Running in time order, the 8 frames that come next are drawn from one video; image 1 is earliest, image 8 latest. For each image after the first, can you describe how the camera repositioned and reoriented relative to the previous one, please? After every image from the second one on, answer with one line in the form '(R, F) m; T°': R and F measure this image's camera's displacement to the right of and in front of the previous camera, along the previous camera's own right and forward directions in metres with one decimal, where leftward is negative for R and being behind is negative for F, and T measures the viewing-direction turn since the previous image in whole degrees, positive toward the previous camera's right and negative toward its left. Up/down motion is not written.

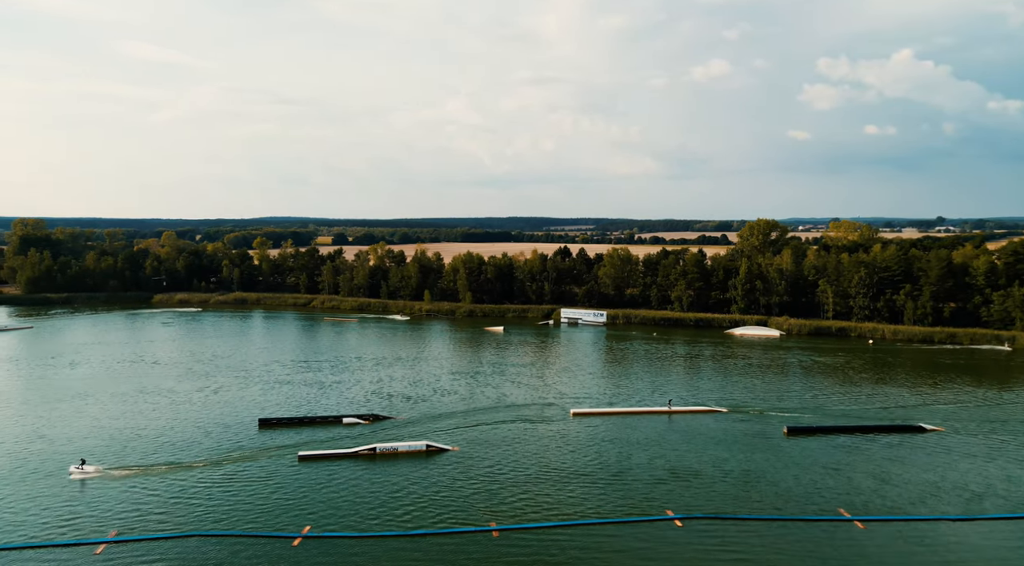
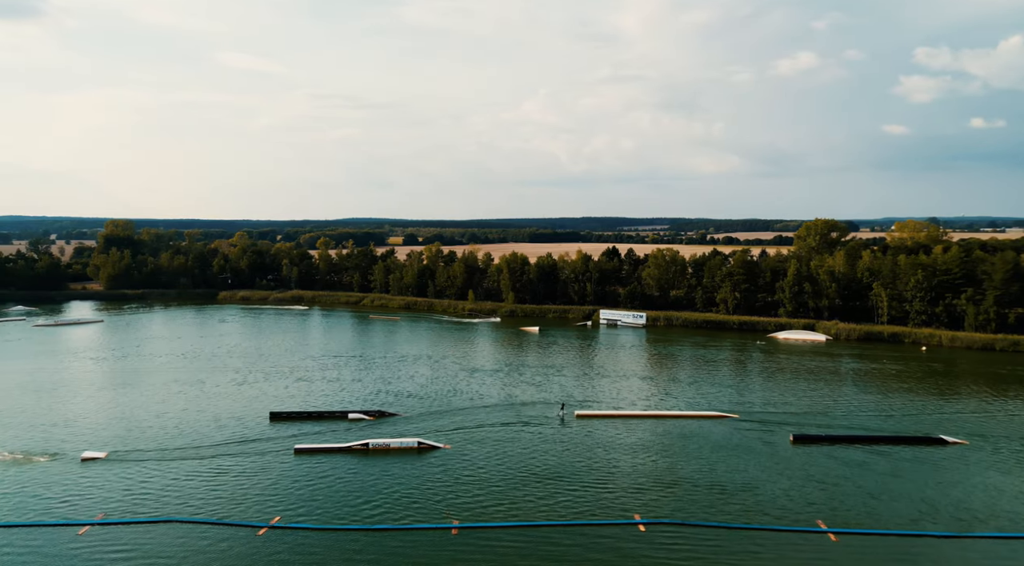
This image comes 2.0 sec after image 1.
(+3.3, 0.0) m; -6°
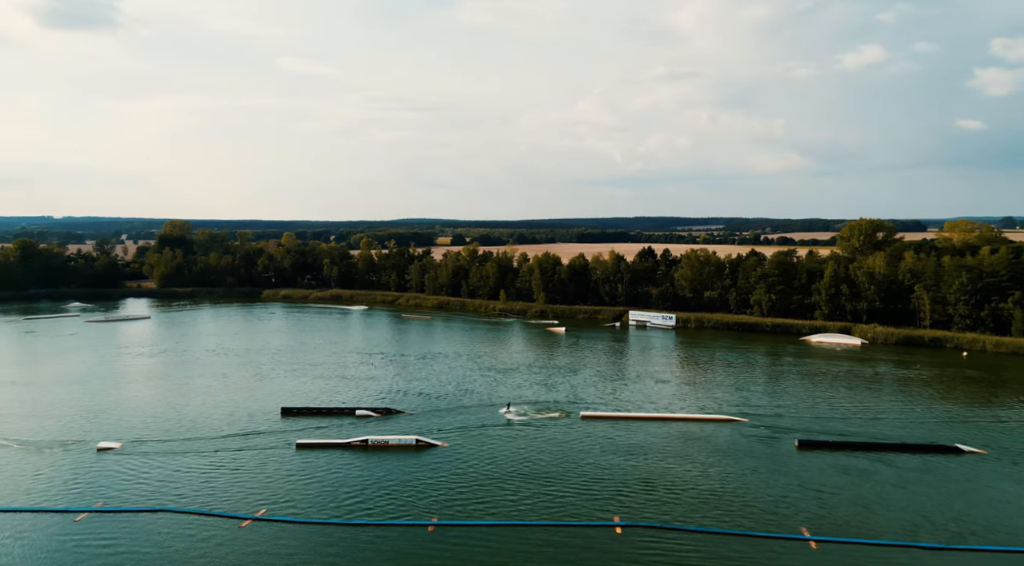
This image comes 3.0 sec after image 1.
(+2.3, 0.0) m; -4°
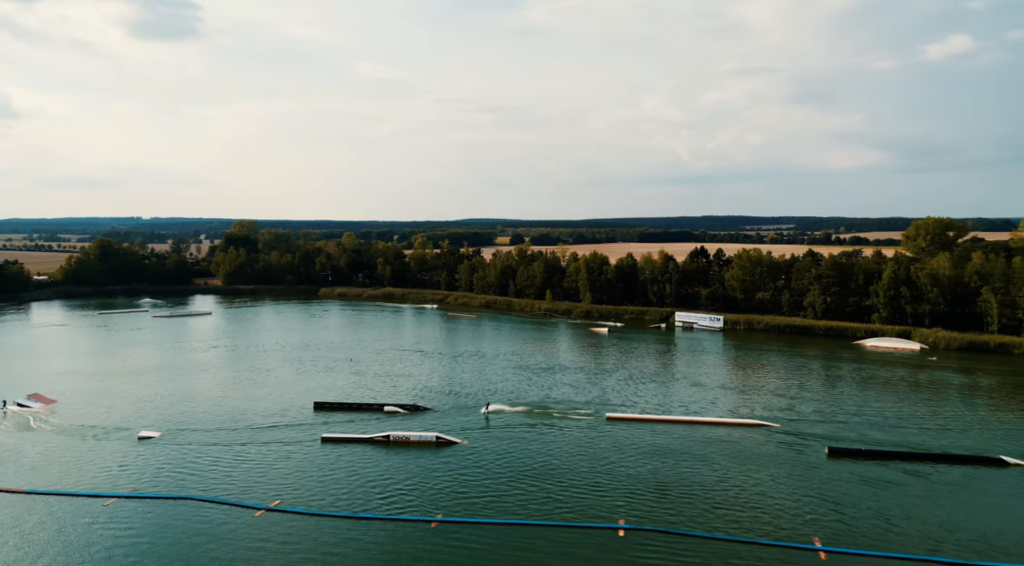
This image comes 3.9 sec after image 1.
(+1.8, 0.0) m; -5°
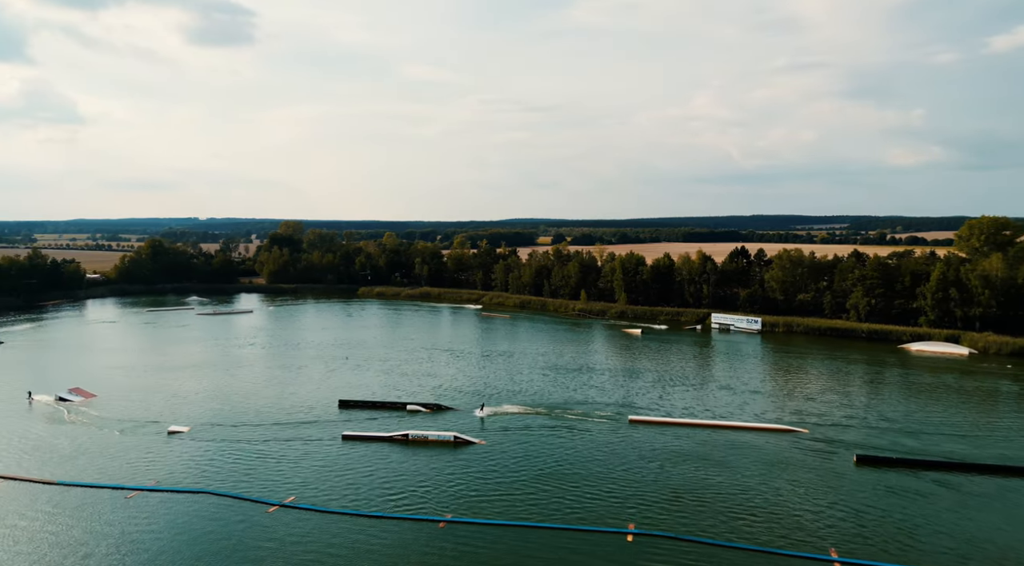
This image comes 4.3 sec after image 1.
(+1.1, +0.2) m; -4°
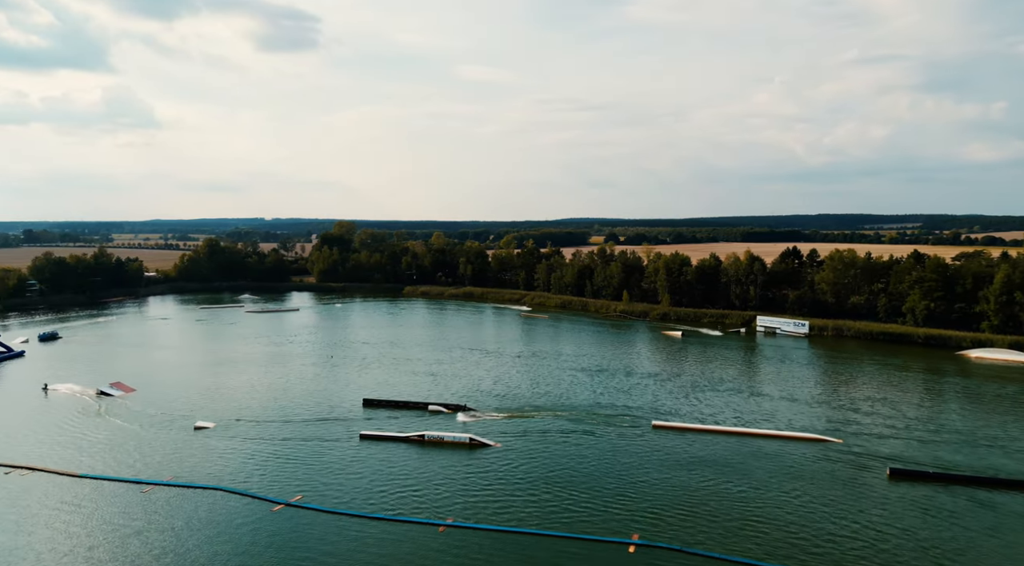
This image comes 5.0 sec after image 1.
(+1.6, +0.5) m; -5°
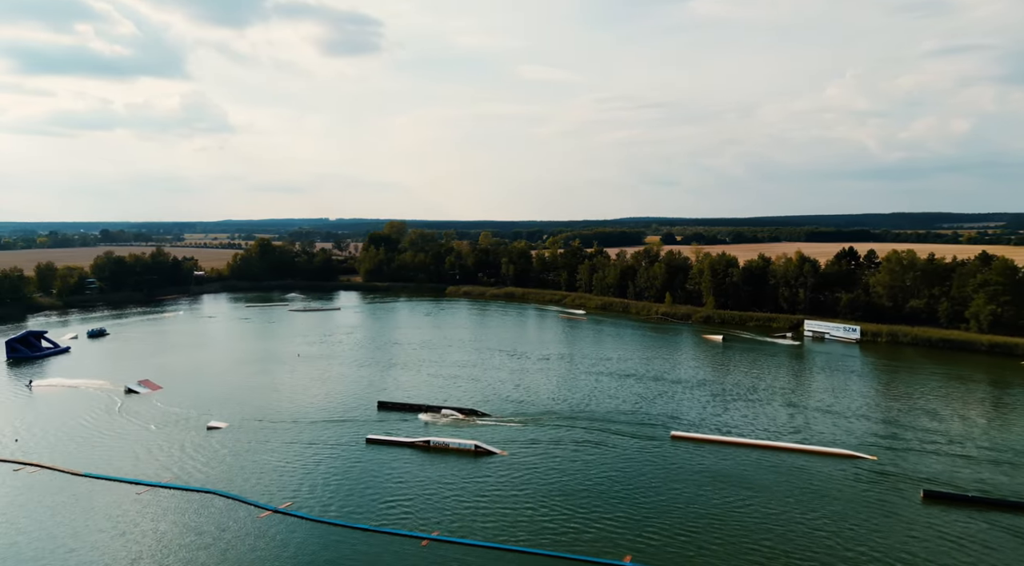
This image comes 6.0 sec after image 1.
(+2.0, +1.2) m; -5°
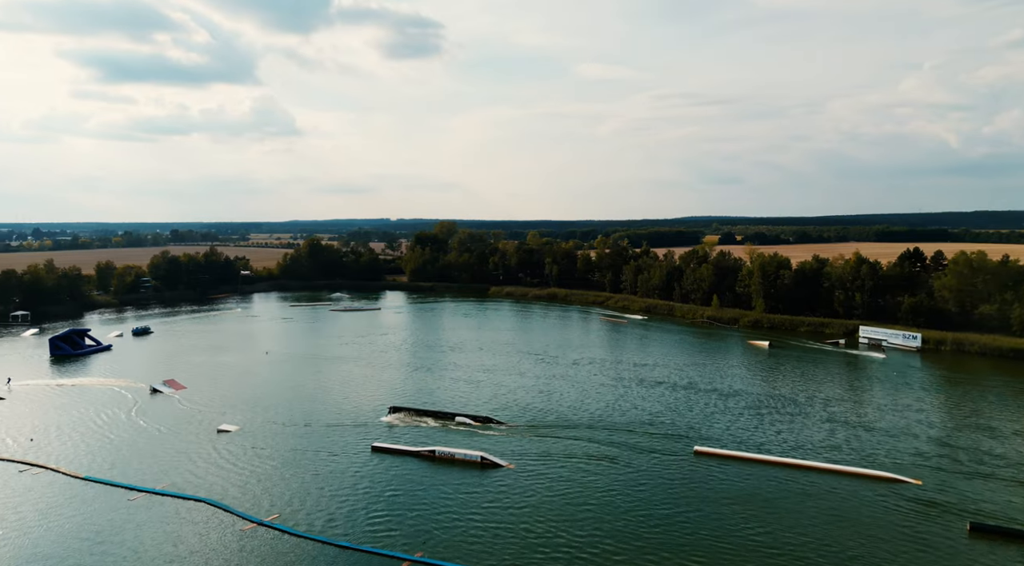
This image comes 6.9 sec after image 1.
(+1.9, +1.6) m; -5°
